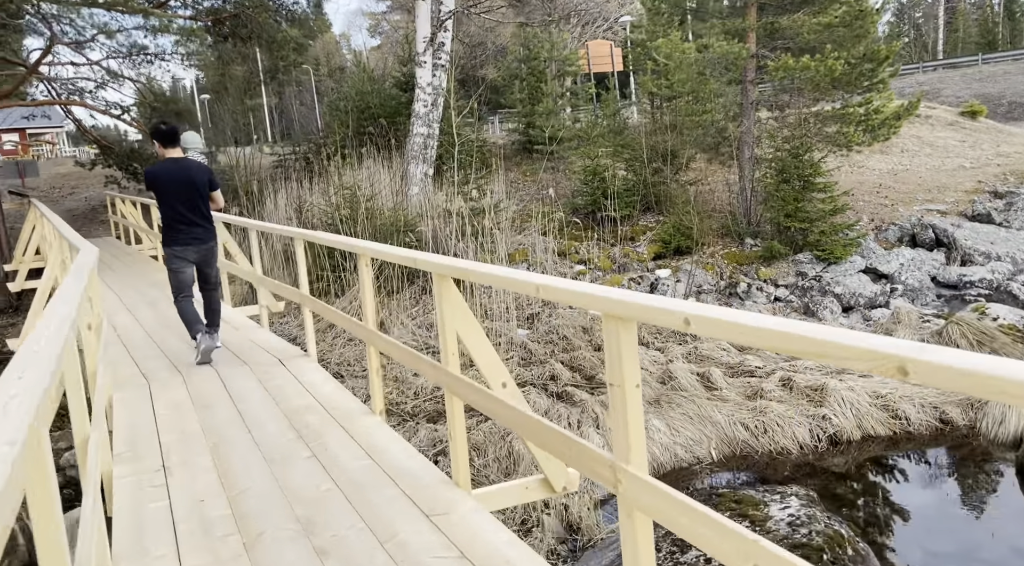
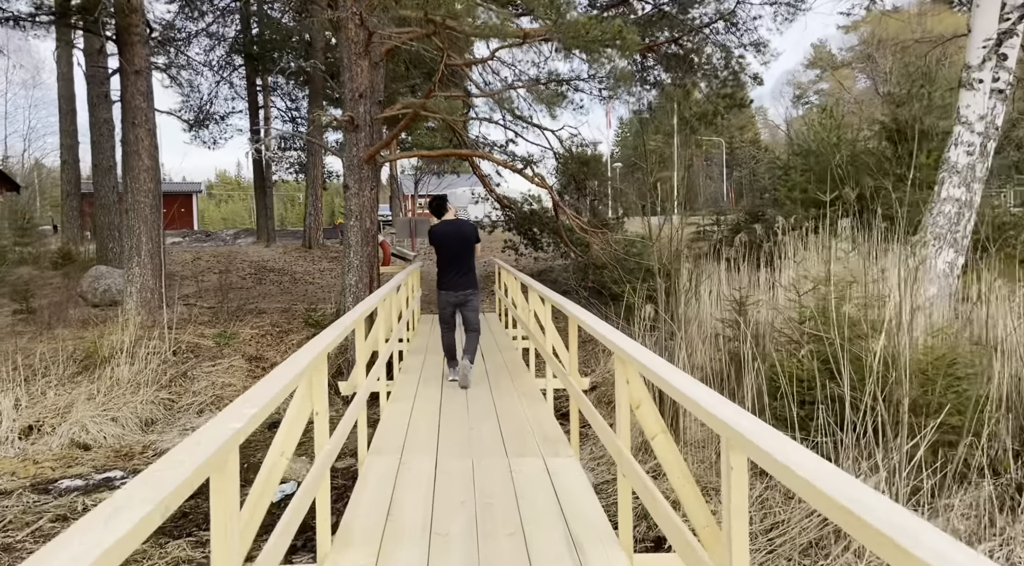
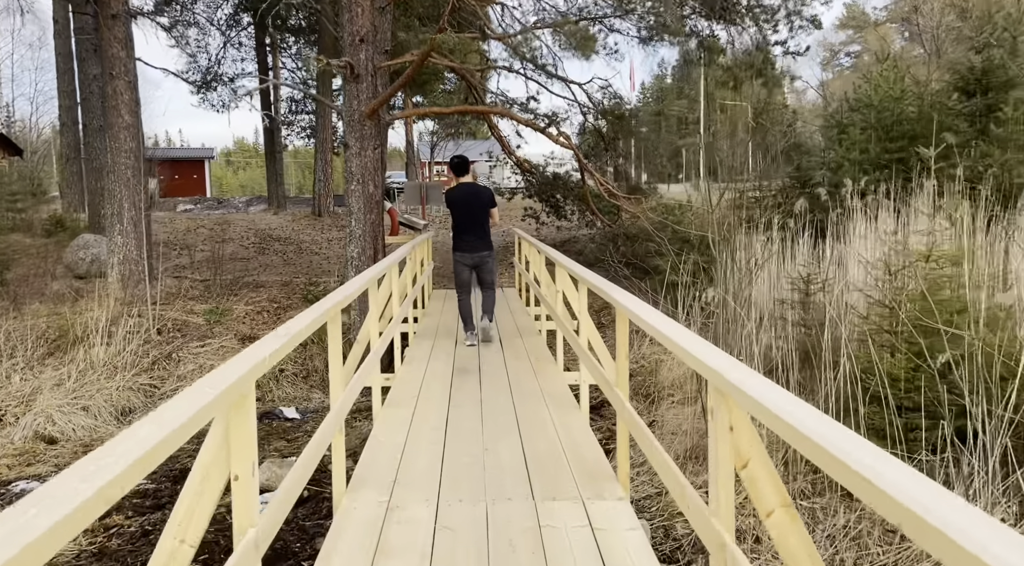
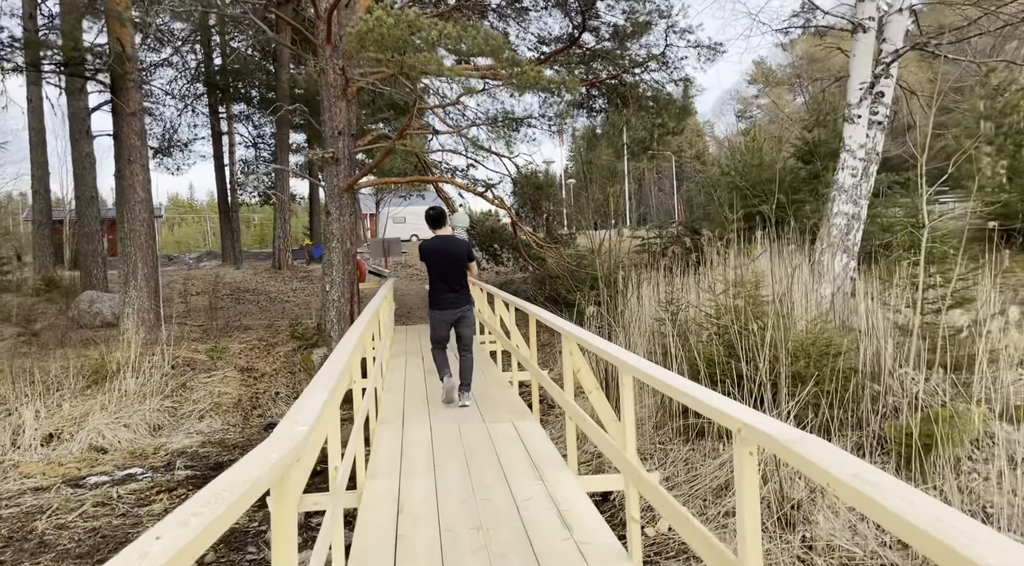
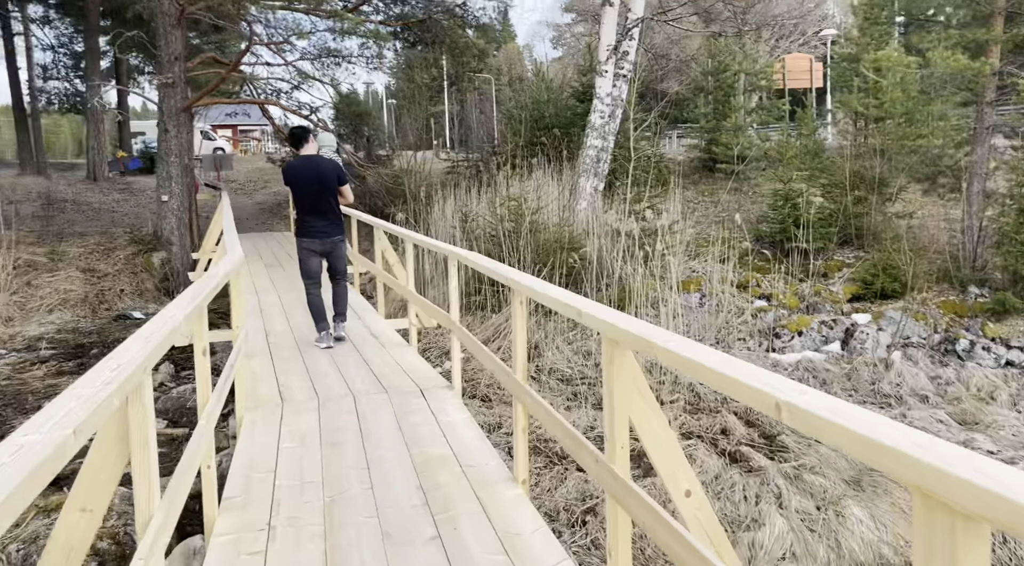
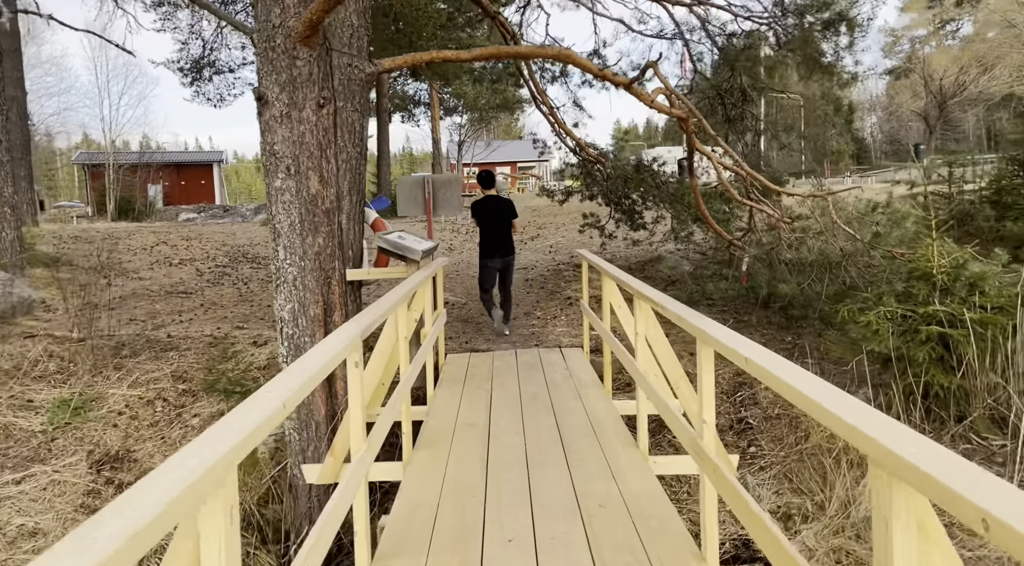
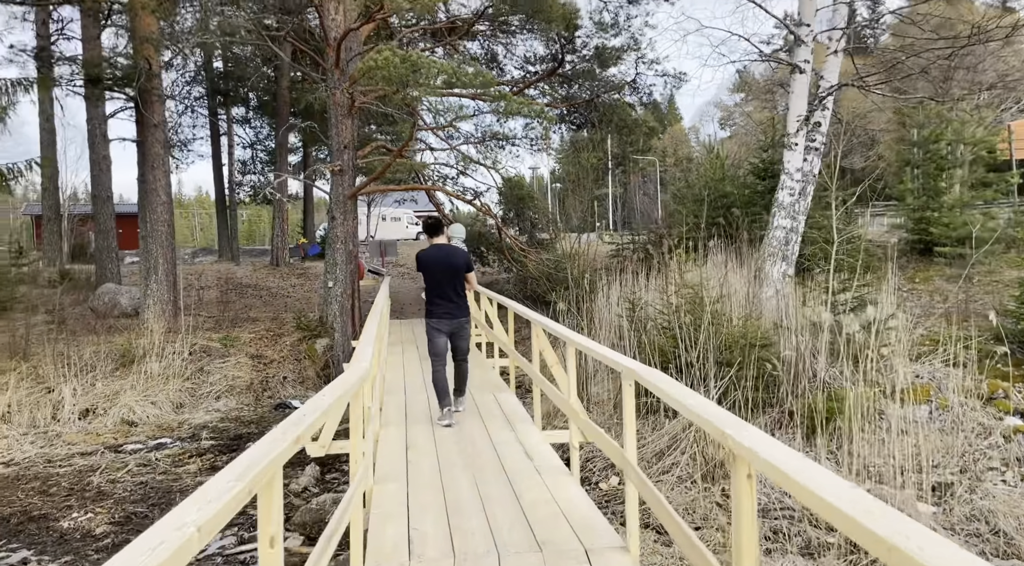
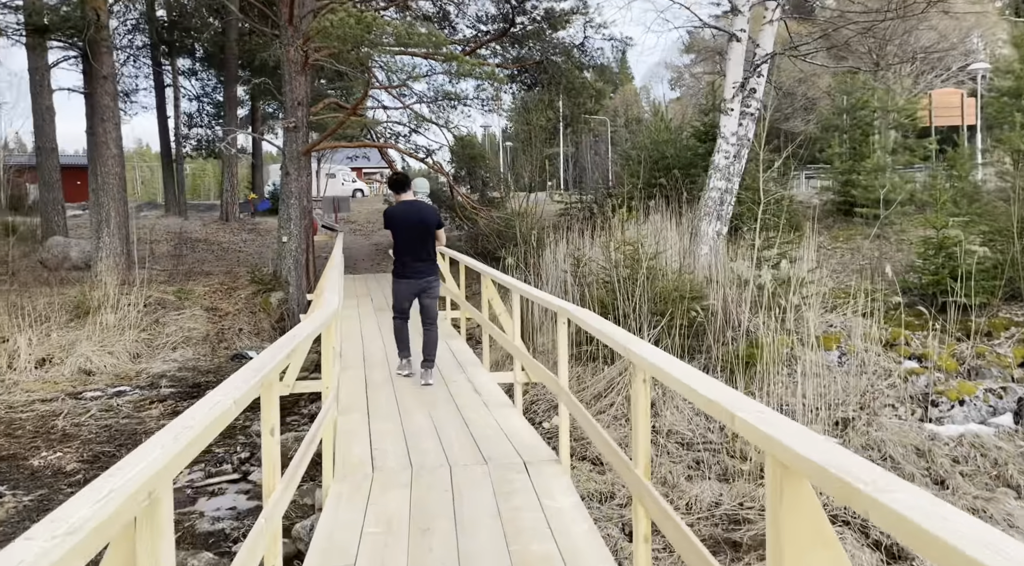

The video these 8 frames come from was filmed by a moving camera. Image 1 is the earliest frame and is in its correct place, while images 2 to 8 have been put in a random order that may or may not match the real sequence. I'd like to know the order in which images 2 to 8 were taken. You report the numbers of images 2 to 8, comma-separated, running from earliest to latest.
5, 8, 7, 4, 2, 3, 6
